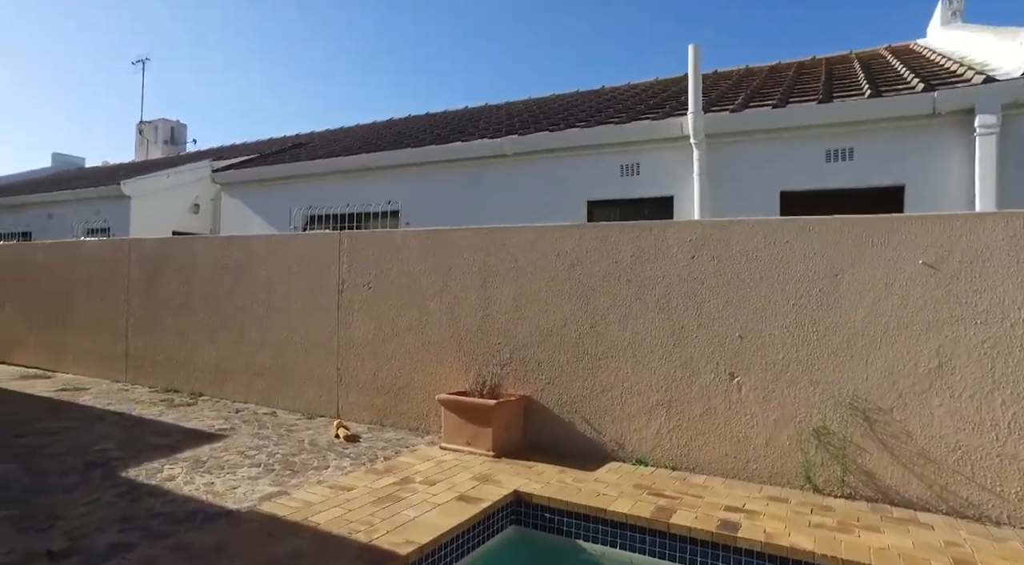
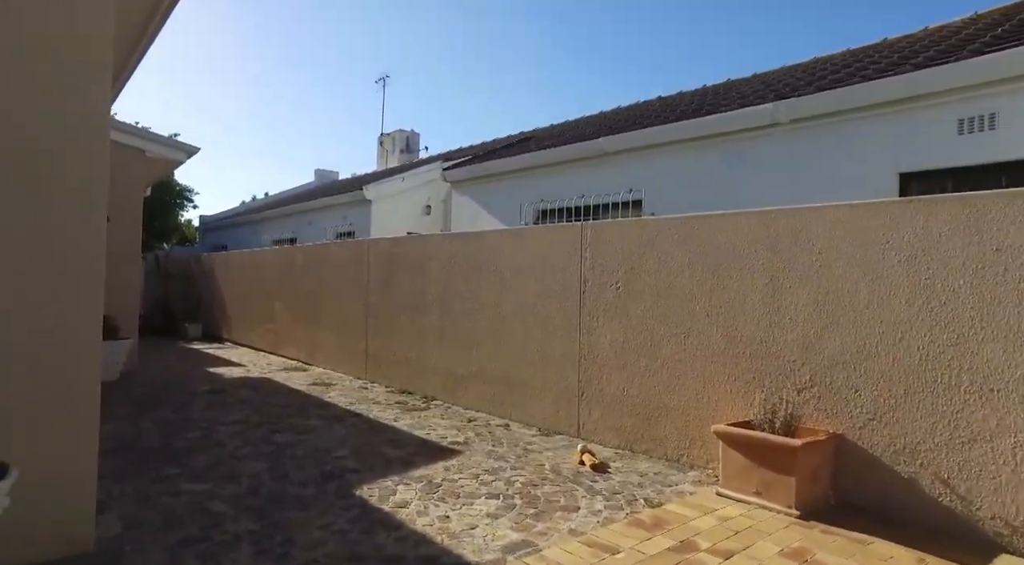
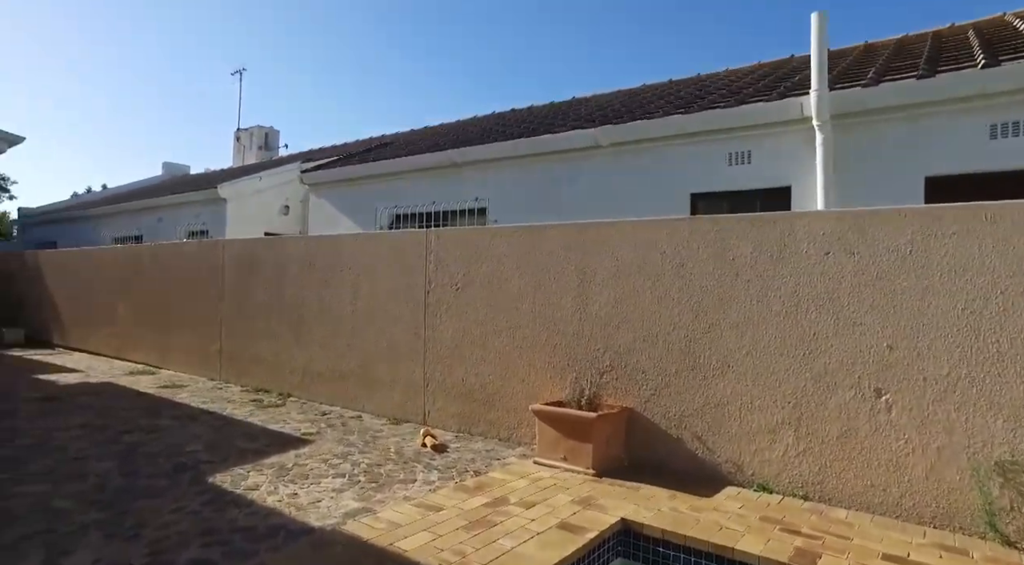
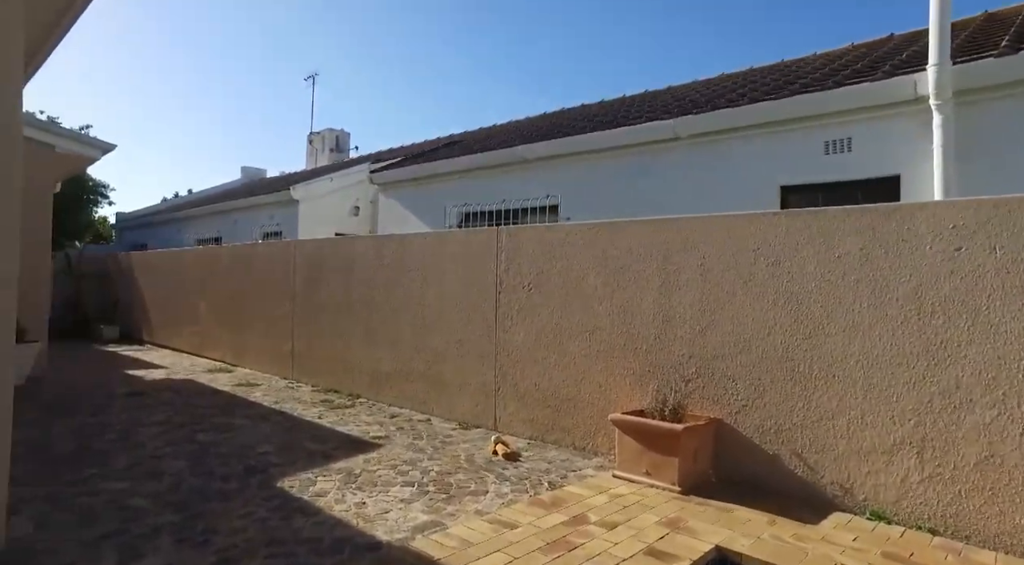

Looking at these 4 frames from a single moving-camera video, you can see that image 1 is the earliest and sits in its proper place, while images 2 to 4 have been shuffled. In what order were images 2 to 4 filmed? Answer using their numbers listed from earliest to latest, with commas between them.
3, 4, 2
